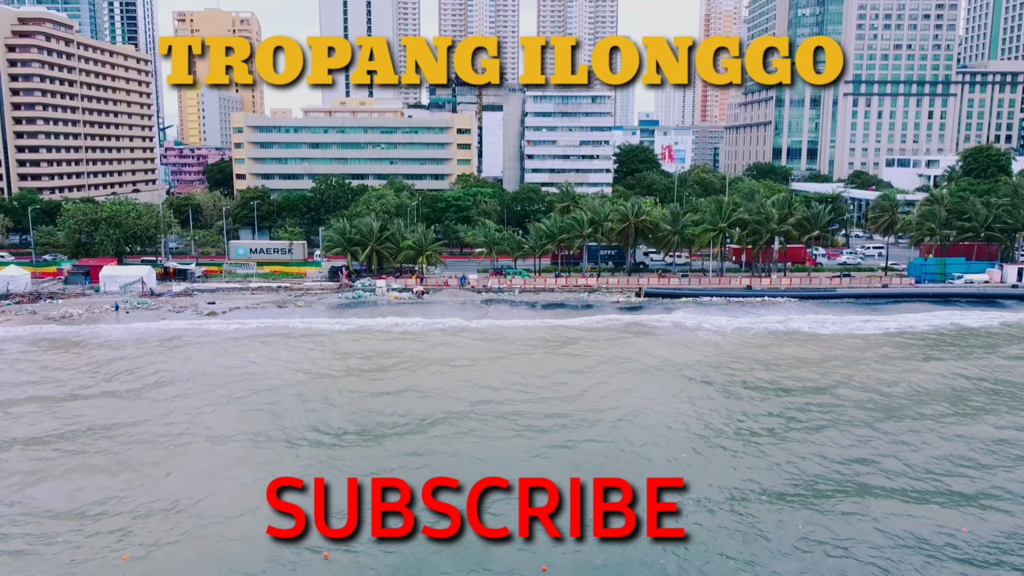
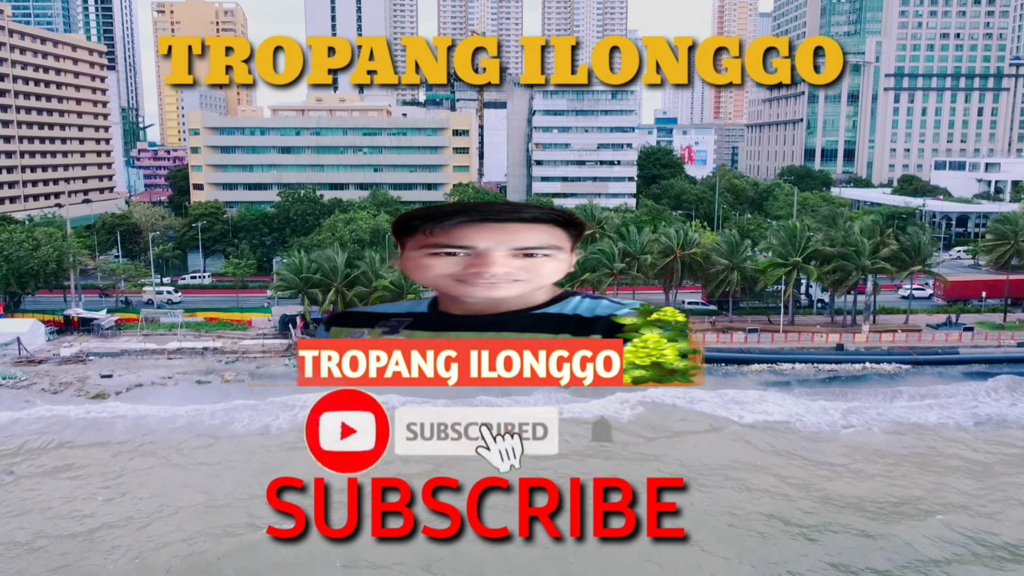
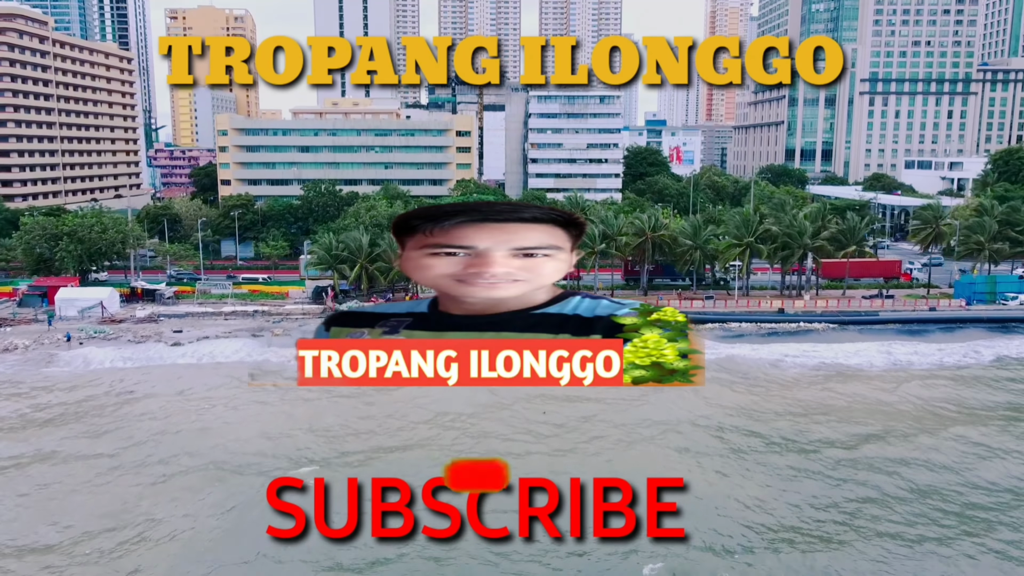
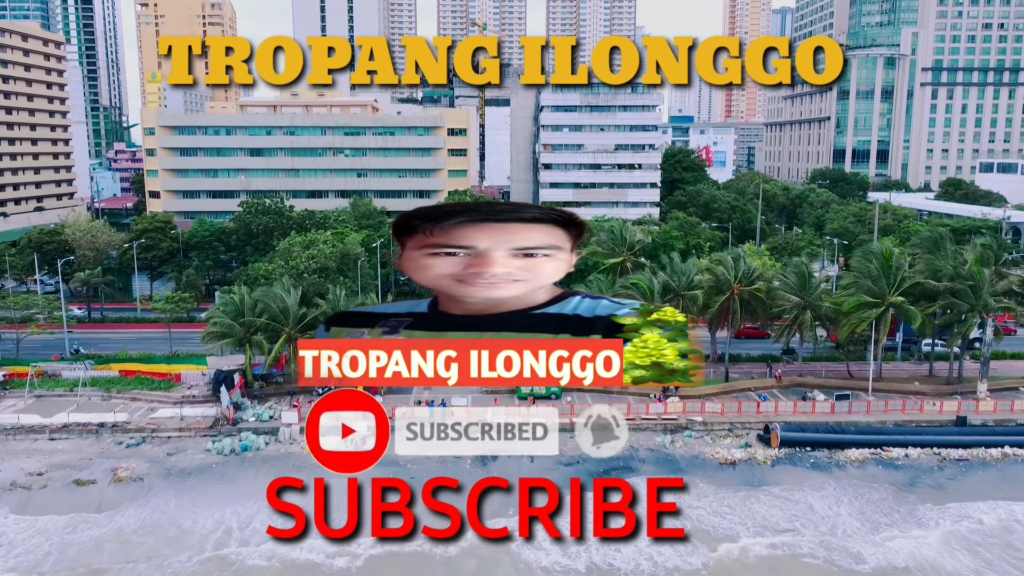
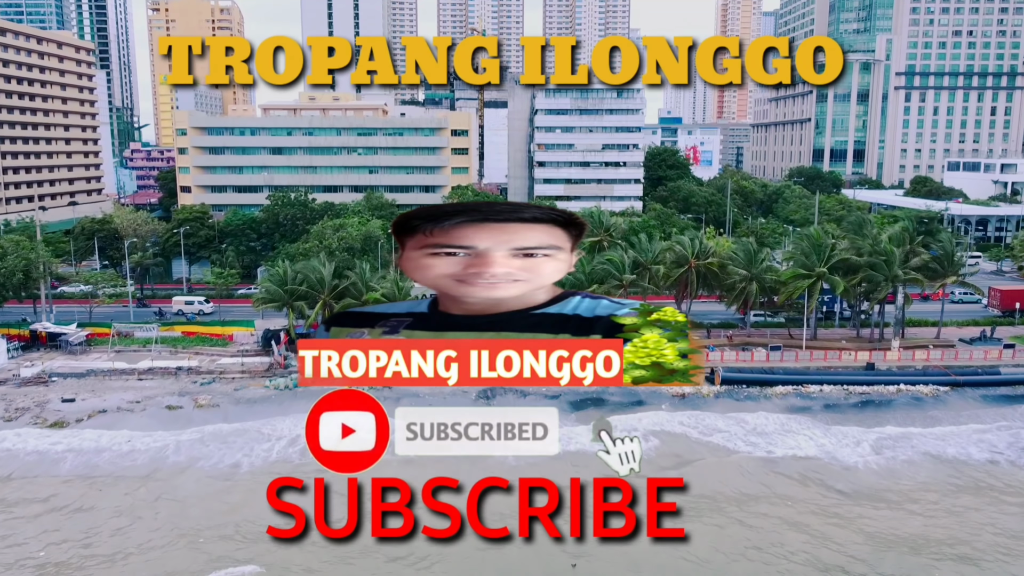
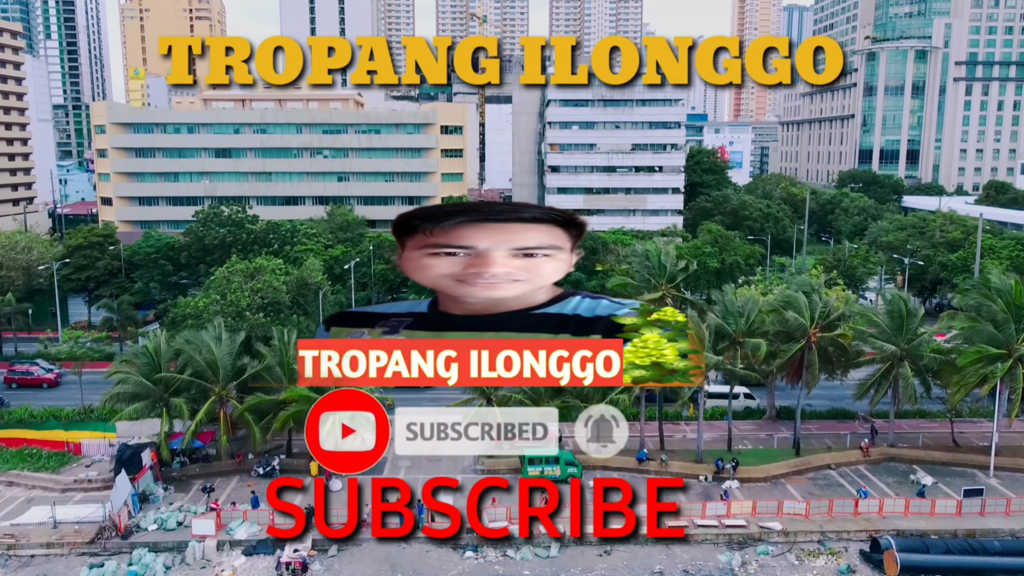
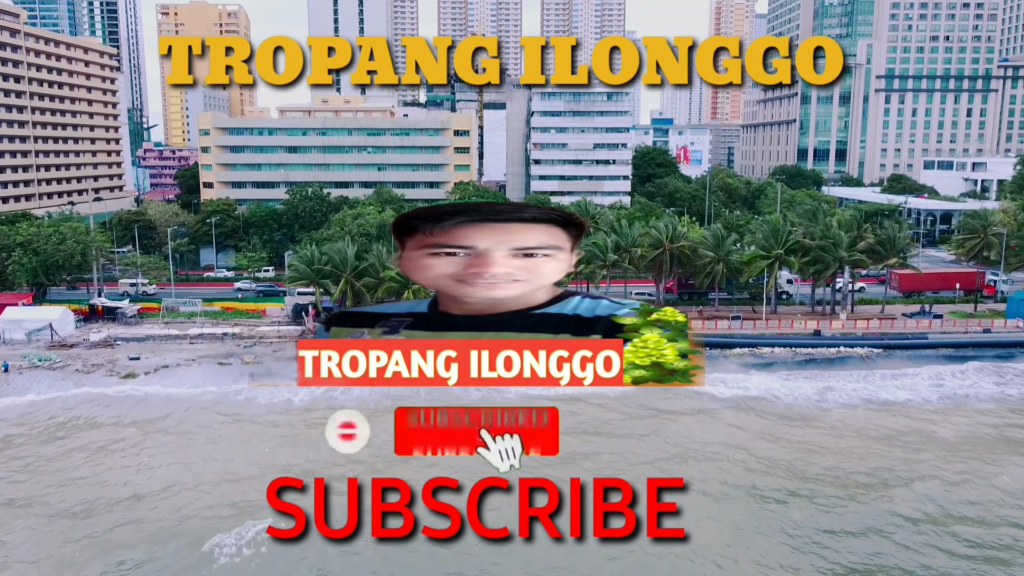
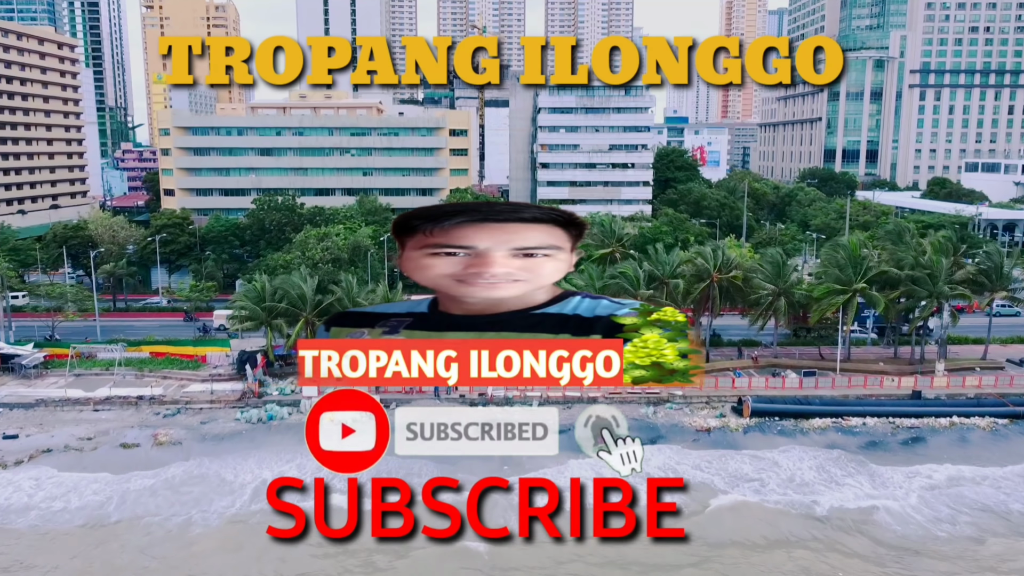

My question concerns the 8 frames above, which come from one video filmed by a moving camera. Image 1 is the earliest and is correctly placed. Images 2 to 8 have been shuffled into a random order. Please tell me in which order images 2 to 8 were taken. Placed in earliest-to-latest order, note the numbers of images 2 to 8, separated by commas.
3, 7, 2, 5, 8, 4, 6
